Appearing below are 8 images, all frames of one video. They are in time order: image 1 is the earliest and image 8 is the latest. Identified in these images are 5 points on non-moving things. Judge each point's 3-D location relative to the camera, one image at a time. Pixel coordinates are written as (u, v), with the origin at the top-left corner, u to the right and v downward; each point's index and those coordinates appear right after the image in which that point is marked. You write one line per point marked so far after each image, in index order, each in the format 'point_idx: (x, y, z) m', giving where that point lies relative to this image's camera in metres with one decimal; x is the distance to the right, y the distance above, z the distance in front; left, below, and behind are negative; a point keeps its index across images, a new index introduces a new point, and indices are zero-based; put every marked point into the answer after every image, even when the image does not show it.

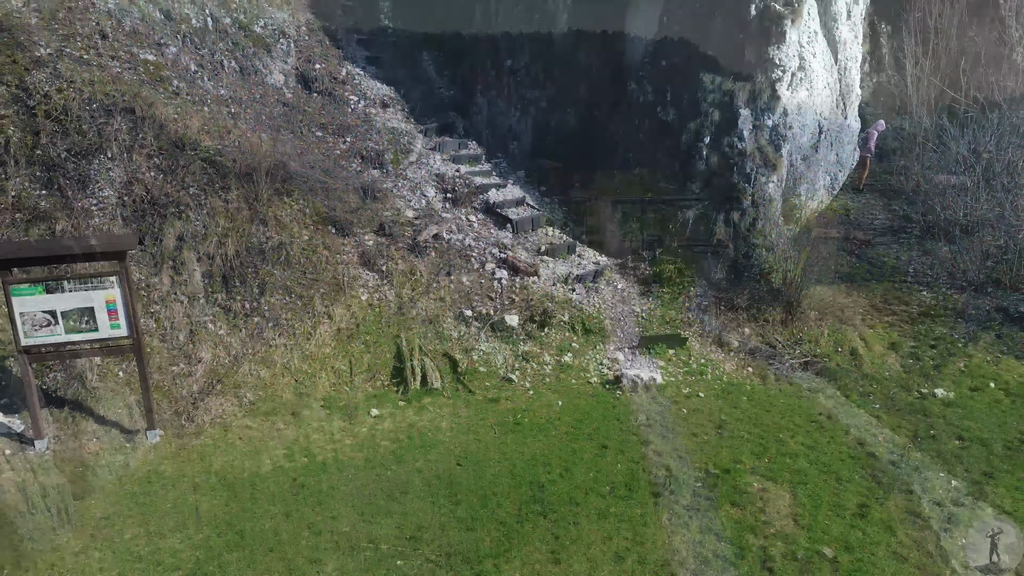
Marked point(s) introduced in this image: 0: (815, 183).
0: (+3.6, +1.2, +7.8) m
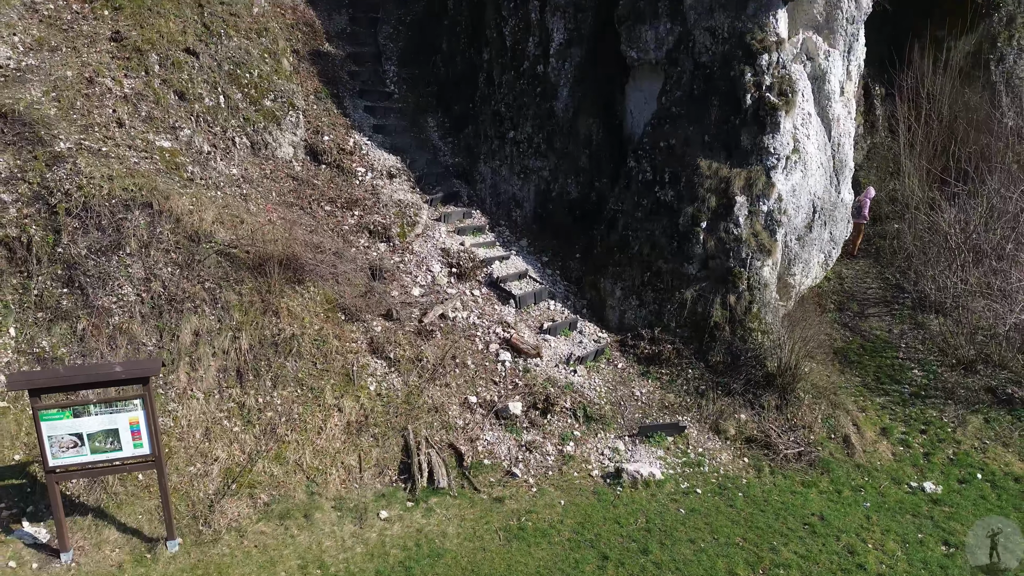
0: (+3.7, +0.3, +8.0) m
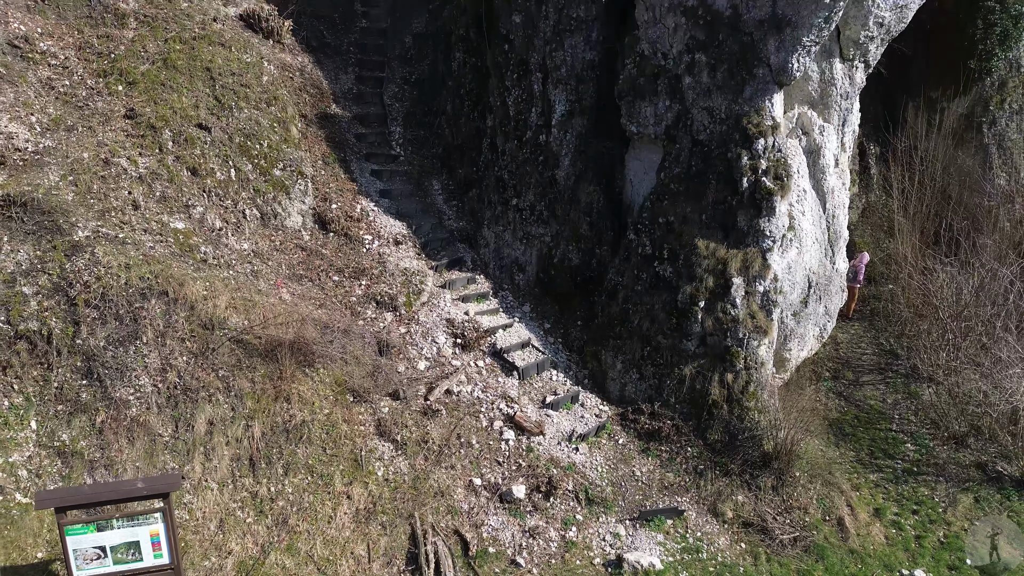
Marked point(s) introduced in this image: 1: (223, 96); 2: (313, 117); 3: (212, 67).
0: (+3.7, -0.6, +8.3) m
1: (-4.1, +2.7, +9.3) m
2: (-3.2, +2.7, +10.3) m
3: (-4.4, +3.2, +9.5) m
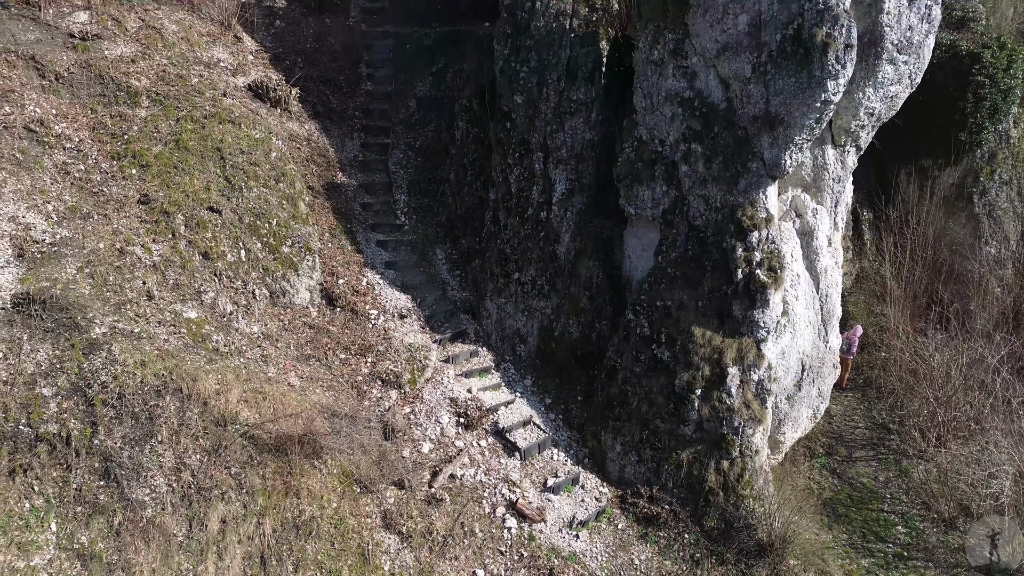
0: (+3.7, -1.7, +8.5) m
1: (-4.1, +1.6, +9.5) m
2: (-3.1, +1.6, +10.6) m
3: (-4.3, +2.1, +9.7) m
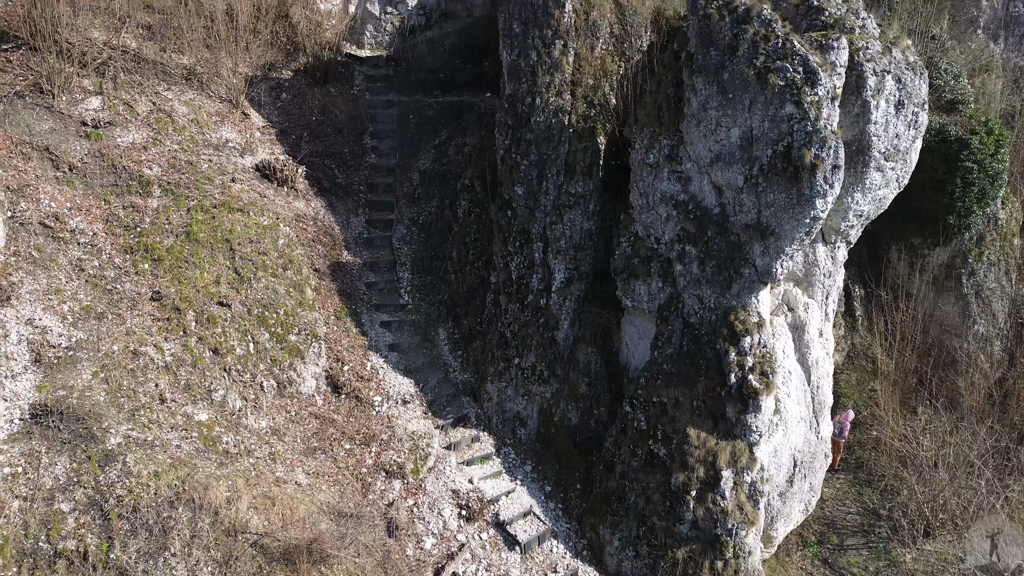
0: (+3.7, -3.0, +8.7) m
1: (-4.1, +0.3, +9.8) m
2: (-3.1, +0.3, +10.9) m
3: (-4.3, +0.8, +10.0) m
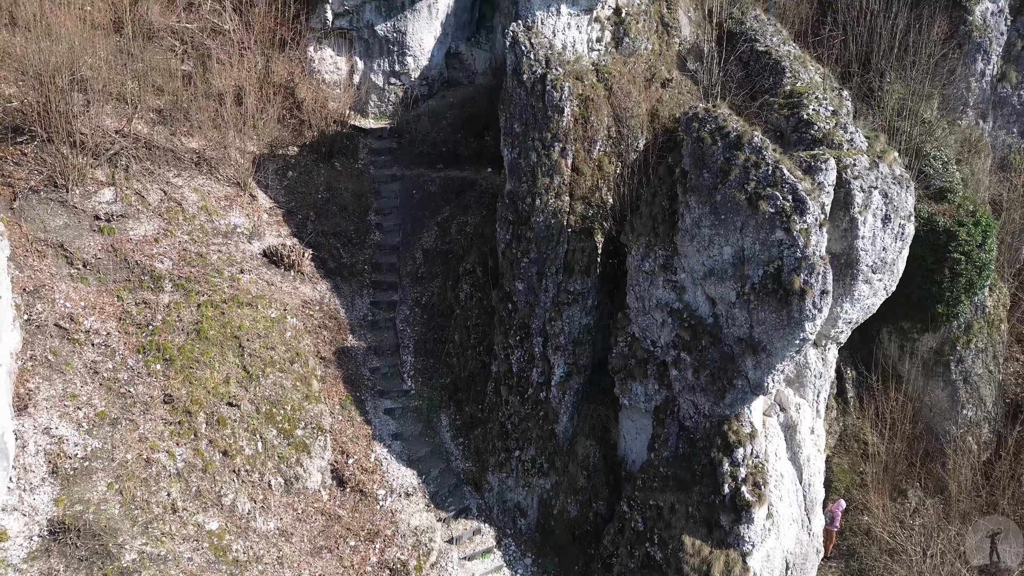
0: (+3.7, -4.5, +9.0) m
1: (-4.1, -1.2, +10.1) m
2: (-3.1, -1.2, +11.2) m
3: (-4.3, -0.7, +10.3) m
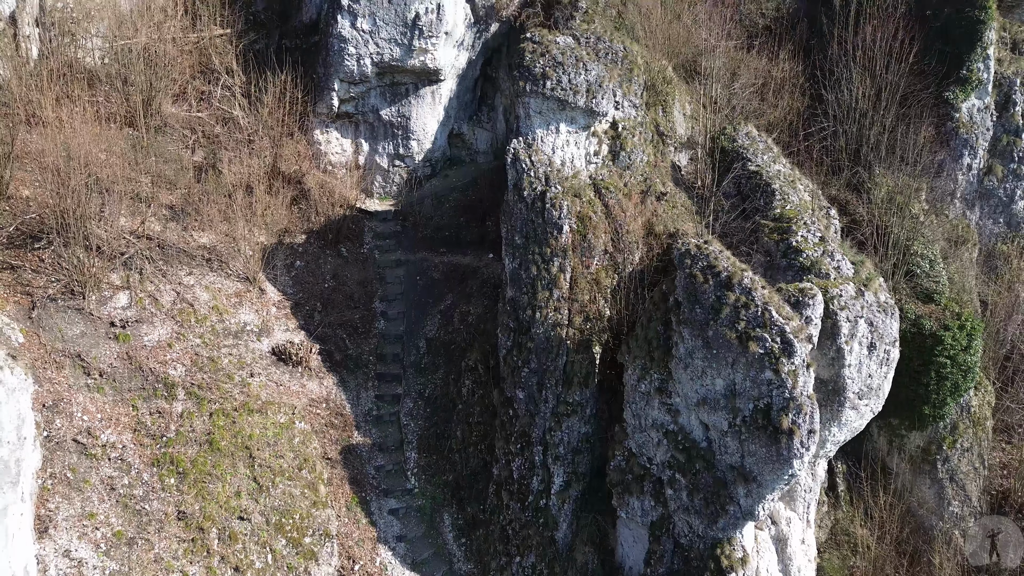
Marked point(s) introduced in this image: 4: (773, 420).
0: (+3.7, -6.3, +9.3) m
1: (-4.0, -3.0, +10.5) m
2: (-3.1, -3.0, +11.5) m
3: (-4.3, -2.5, +10.7) m
4: (+3.4, -1.7, +8.5) m
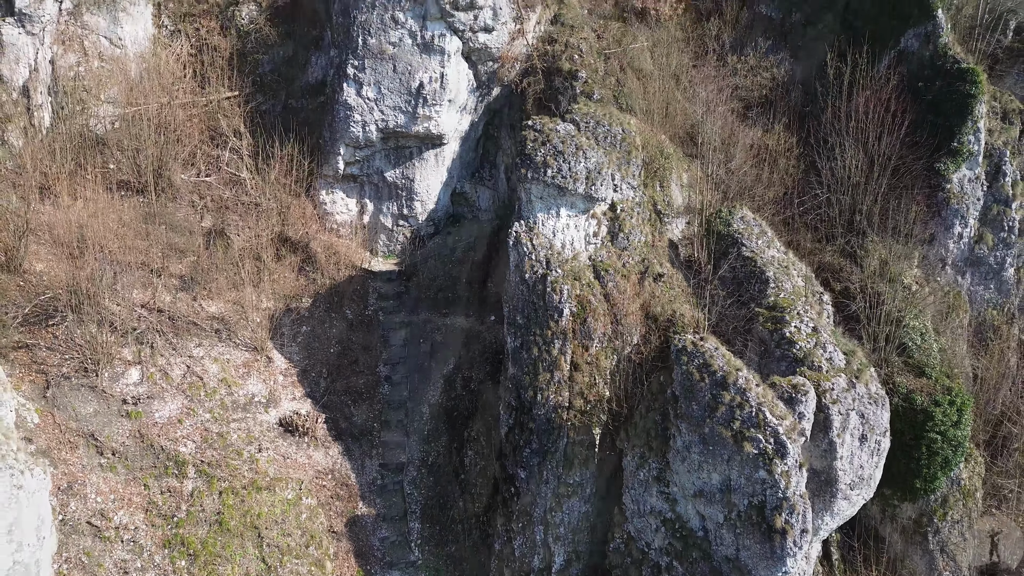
0: (+3.8, -7.6, +9.6) m
1: (-4.0, -4.4, +10.8) m
2: (-3.1, -4.4, +11.8) m
3: (-4.3, -3.9, +11.0) m
4: (+3.4, -3.1, +8.8) m
